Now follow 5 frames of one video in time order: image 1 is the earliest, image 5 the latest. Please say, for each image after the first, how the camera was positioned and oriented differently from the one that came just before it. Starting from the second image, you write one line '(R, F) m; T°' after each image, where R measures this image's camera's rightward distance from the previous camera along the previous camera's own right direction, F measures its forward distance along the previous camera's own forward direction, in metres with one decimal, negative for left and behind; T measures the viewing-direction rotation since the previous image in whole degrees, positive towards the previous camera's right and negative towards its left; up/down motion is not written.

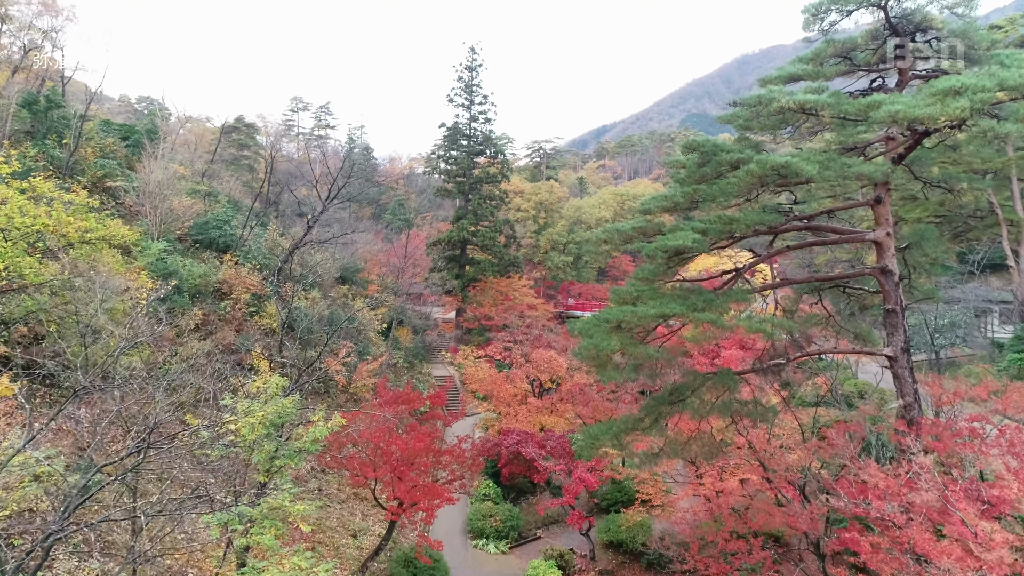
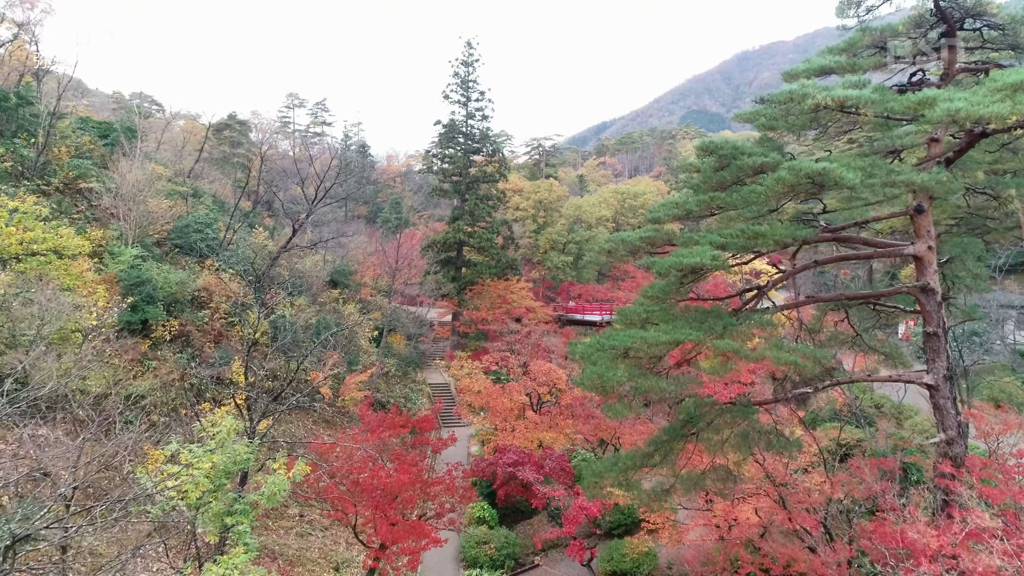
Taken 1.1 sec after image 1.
(+0.1, +0.7) m; 0°
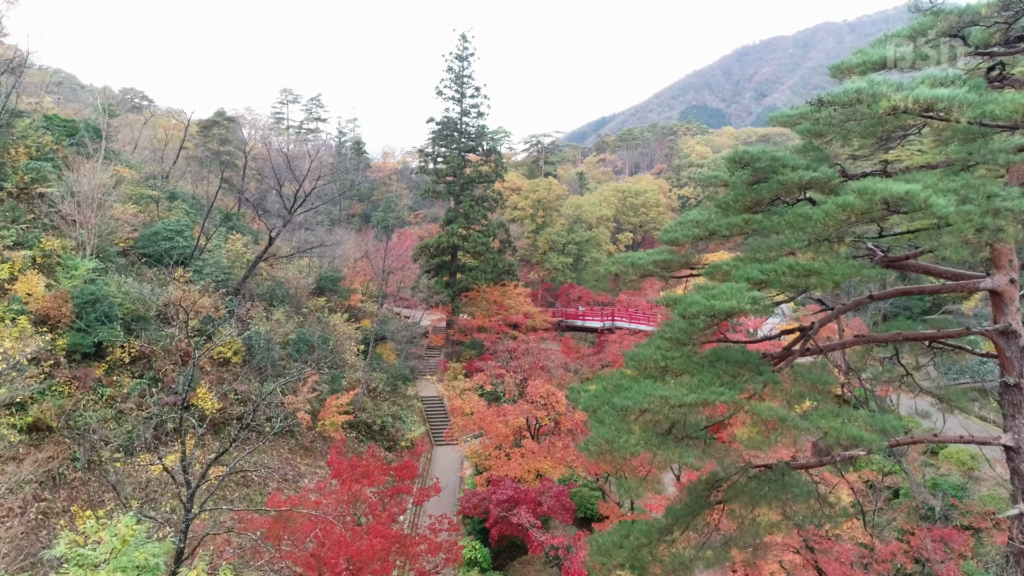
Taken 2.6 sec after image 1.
(+0.1, +1.0) m; 0°
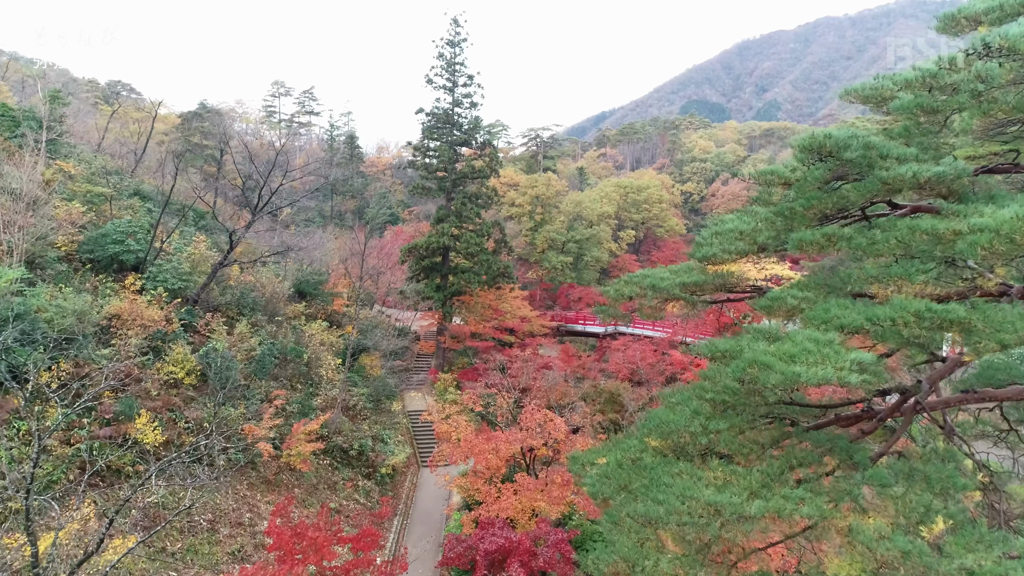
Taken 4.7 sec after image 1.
(+0.2, +1.4) m; 0°
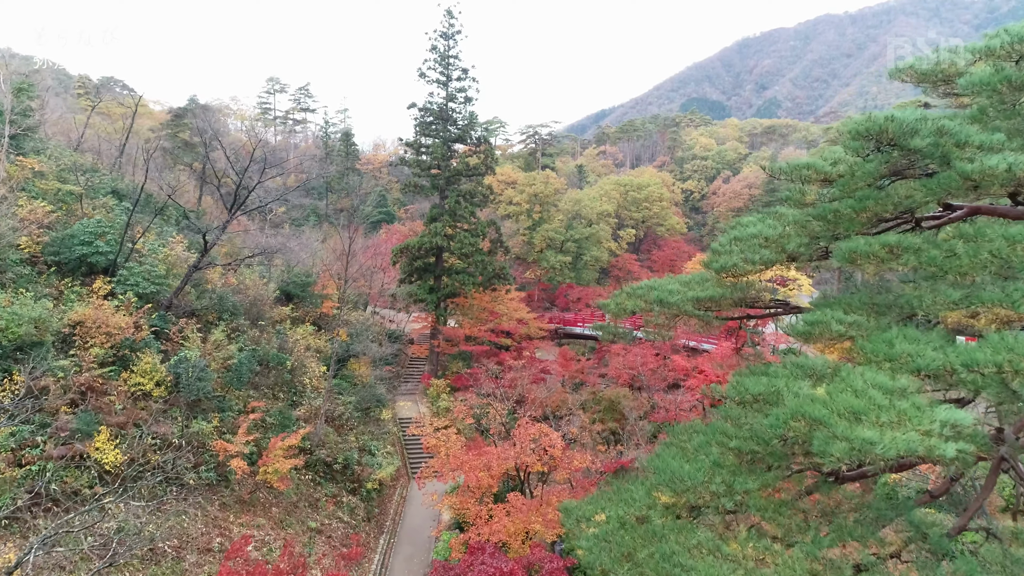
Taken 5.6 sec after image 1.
(+0.1, +0.7) m; 0°
